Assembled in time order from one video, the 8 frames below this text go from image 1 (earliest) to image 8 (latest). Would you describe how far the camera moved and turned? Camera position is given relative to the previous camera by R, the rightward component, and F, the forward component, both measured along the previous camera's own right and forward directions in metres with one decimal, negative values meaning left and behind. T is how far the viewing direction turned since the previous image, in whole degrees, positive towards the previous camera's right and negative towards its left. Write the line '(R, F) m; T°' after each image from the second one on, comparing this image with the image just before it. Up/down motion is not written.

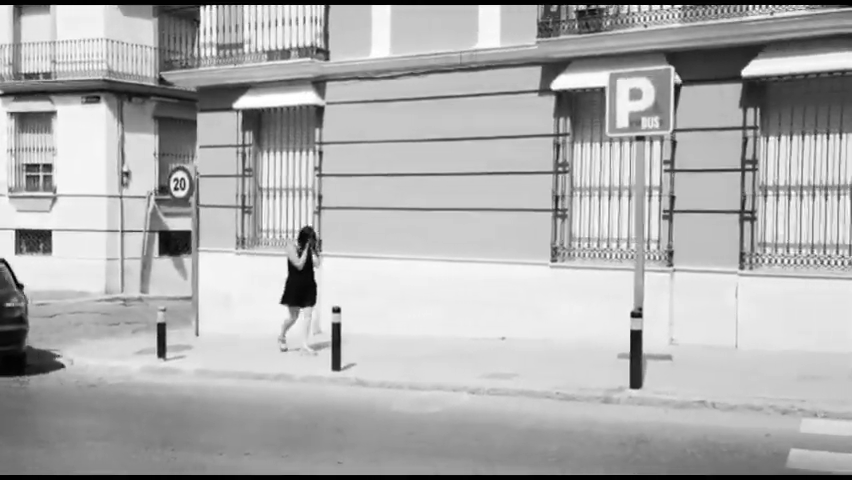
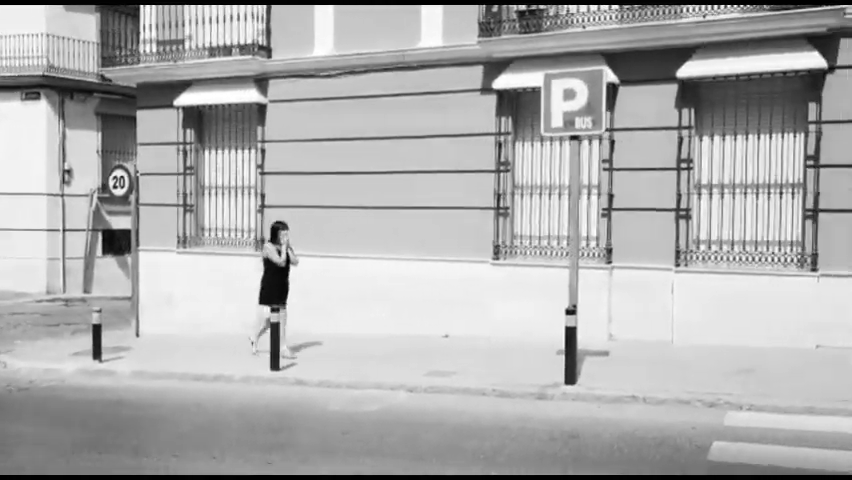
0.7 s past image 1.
(+0.2, 0.0) m; +3°
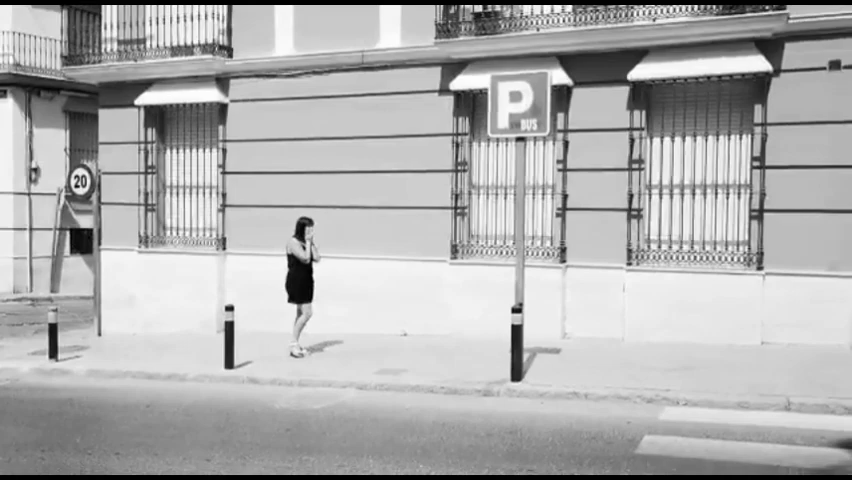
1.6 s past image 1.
(+0.3, -0.1) m; +1°
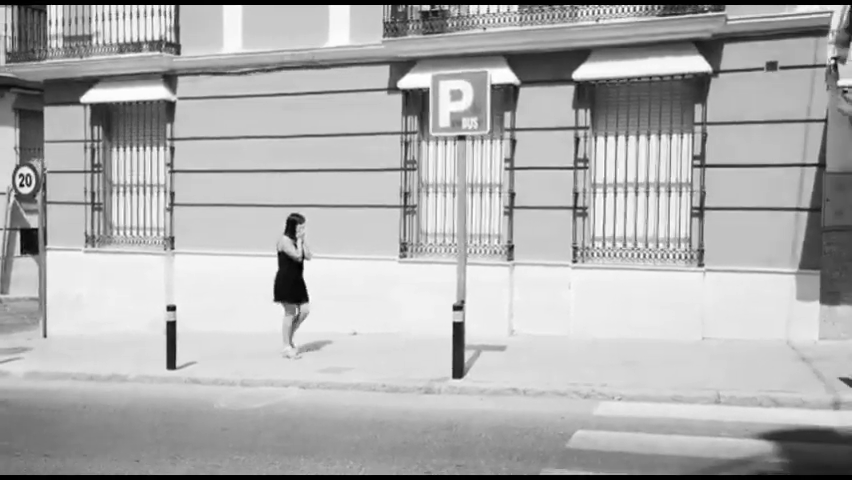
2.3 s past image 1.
(+0.3, 0.0) m; +2°
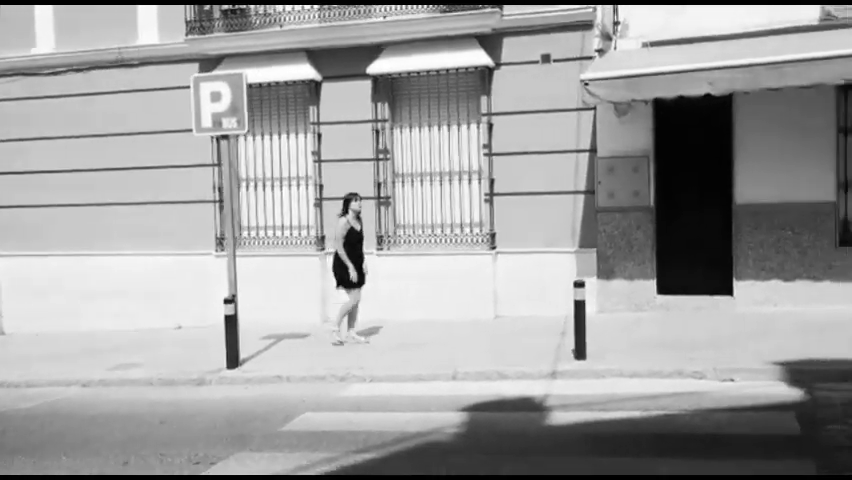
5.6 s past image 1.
(+1.8, -0.5) m; +5°
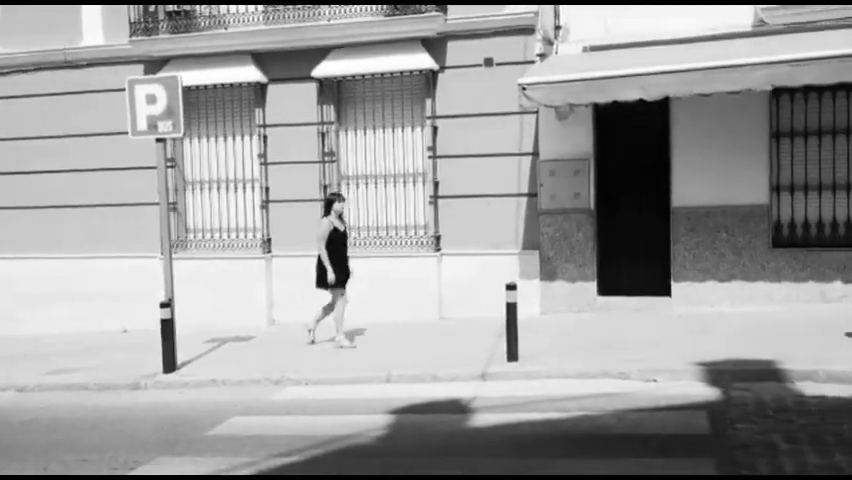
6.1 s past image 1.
(+0.4, -0.1) m; +2°
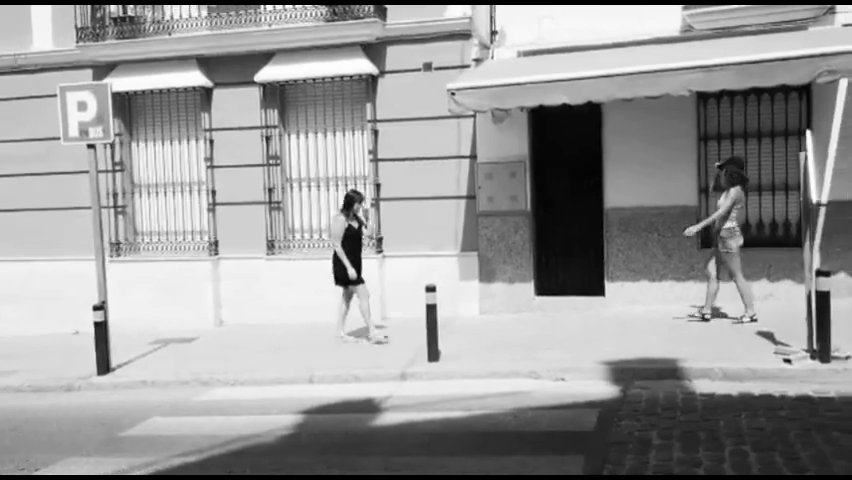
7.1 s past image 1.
(+0.7, -0.2) m; +1°
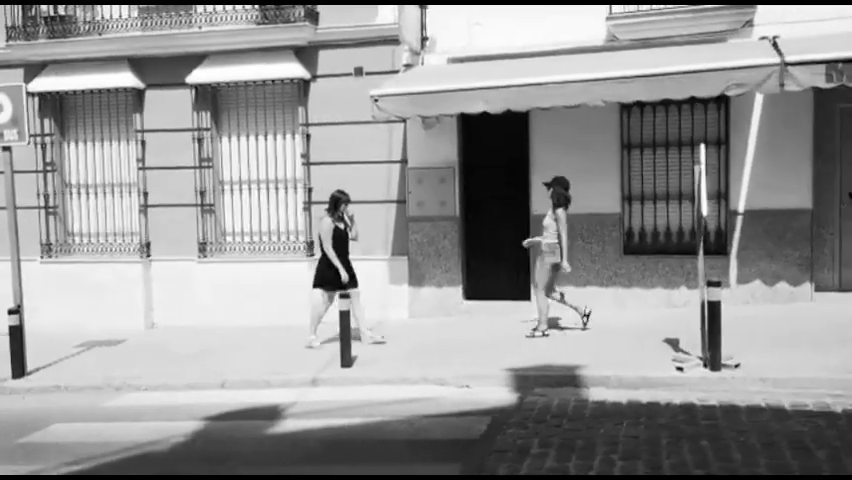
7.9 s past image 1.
(+0.6, -0.1) m; +2°
